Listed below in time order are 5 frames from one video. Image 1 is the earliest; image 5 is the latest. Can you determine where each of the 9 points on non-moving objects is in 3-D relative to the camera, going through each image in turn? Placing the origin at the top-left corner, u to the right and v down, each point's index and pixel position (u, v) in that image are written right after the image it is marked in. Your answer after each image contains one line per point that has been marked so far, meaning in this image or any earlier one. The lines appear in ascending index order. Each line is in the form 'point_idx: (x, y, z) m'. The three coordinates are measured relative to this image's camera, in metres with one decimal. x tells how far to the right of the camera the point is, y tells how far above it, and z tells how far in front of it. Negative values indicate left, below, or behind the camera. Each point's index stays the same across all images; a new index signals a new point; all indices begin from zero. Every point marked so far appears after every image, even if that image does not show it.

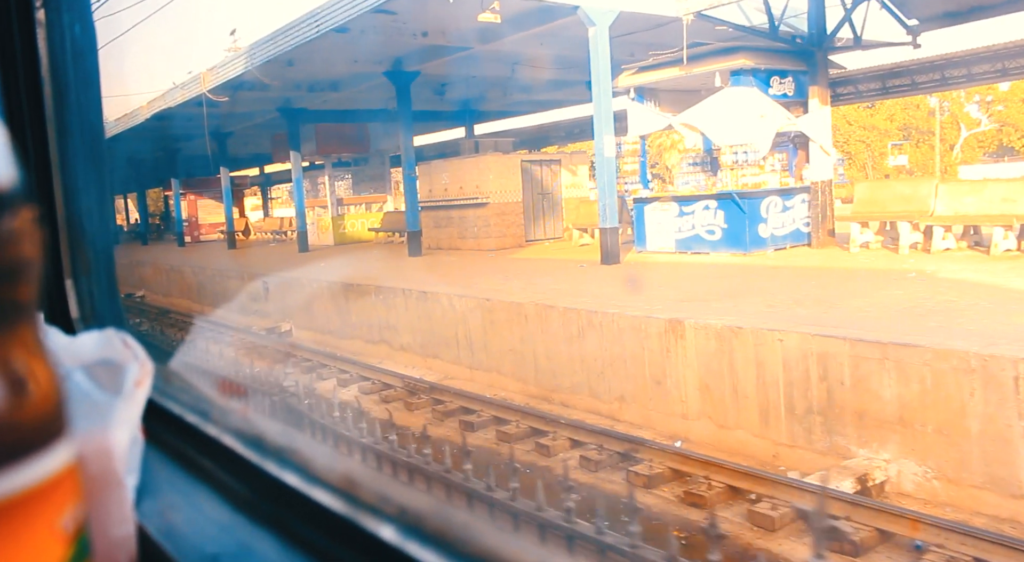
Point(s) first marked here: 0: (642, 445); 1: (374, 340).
0: (+1.0, -1.3, +6.8) m
1: (-1.9, -0.8, +11.9) m
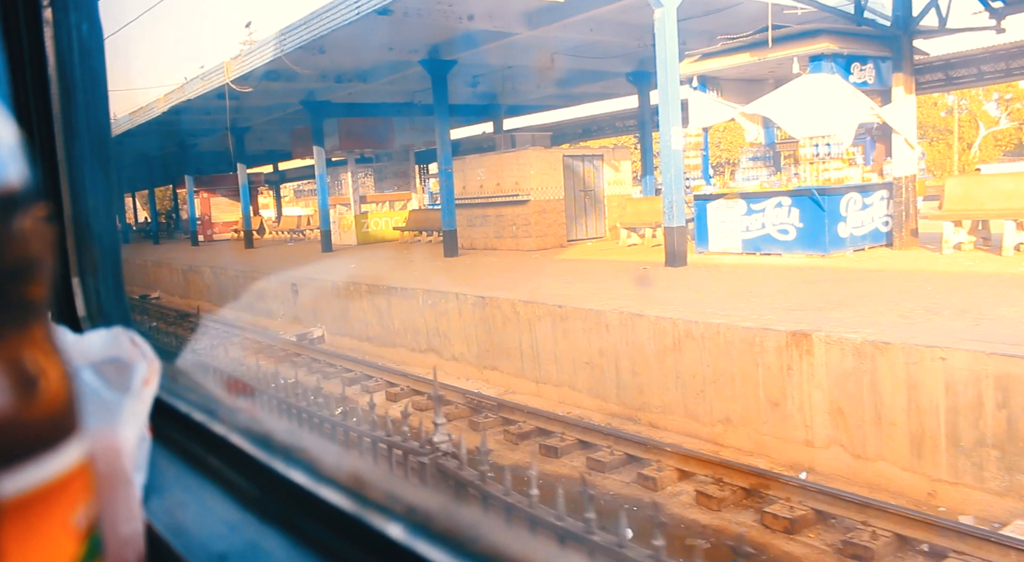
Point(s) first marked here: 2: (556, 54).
0: (+1.7, -1.3, +5.8) m
1: (-1.1, -0.8, +10.9) m
2: (+0.8, +4.4, +16.9) m
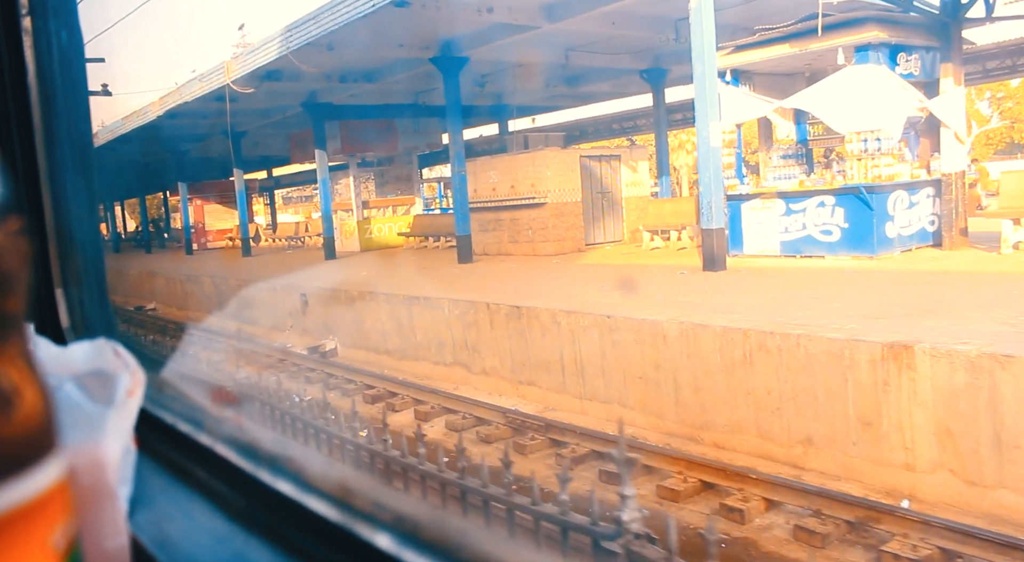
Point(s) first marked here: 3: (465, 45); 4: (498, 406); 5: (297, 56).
0: (+2.2, -1.4, +5.2) m
1: (-0.8, -0.9, +10.2) m
2: (+1.1, +4.3, +16.2) m
3: (-0.8, +3.9, +14.5) m
4: (-0.1, -1.2, +8.6) m
5: (-3.4, +3.6, +14.1) m
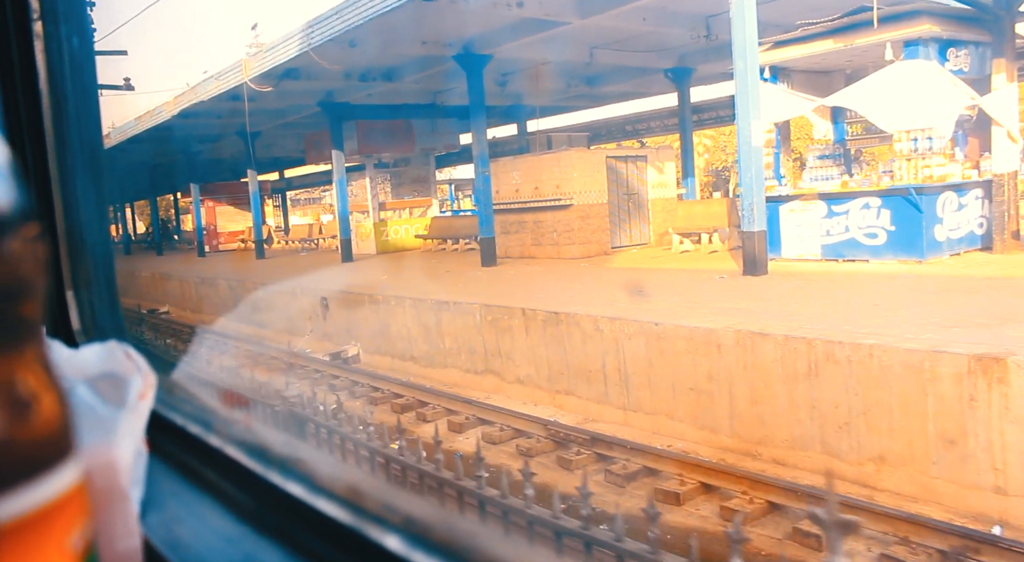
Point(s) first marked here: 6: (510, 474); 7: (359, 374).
0: (+2.5, -1.4, +4.7) m
1: (-0.4, -1.0, +9.8) m
2: (+1.5, +4.2, +15.8) m
3: (-0.4, +3.8, +14.1) m
4: (+0.2, -1.3, +8.2) m
5: (-3.0, +3.6, +13.8) m
6: (0.0, -1.4, +6.6) m
7: (-1.9, -1.1, +10.7) m
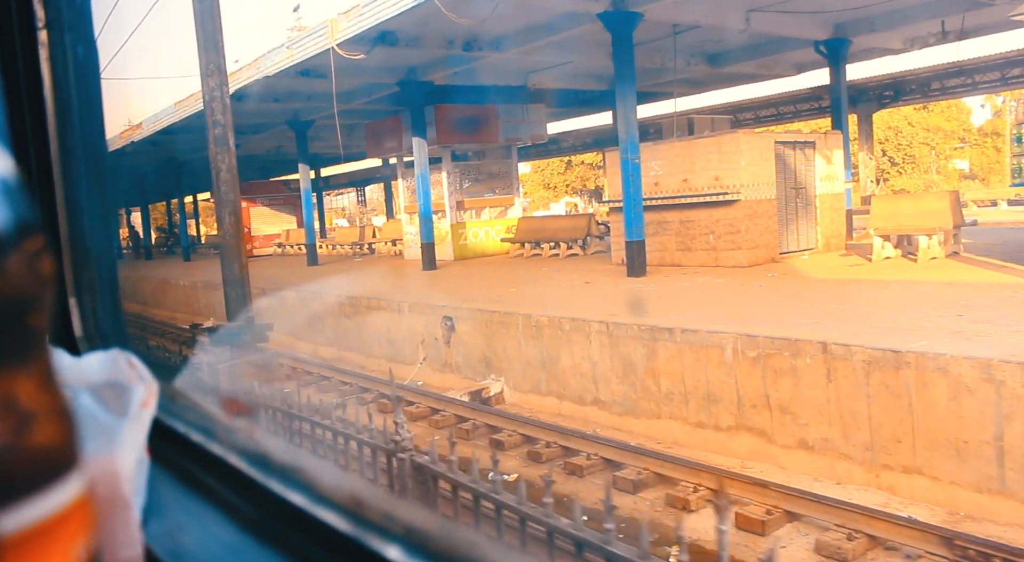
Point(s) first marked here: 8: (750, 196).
0: (+4.5, -1.5, +1.8) m
1: (+1.6, -1.1, +6.9) m
2: (+3.5, +4.0, +13.0) m
3: (+1.7, +3.6, +11.2) m
4: (+2.3, -1.4, +5.3) m
5: (-1.0, +3.4, +10.9) m
6: (+2.0, -1.6, +3.7) m
7: (+0.2, -1.3, +7.8) m
8: (+3.2, +1.2, +11.9) m
